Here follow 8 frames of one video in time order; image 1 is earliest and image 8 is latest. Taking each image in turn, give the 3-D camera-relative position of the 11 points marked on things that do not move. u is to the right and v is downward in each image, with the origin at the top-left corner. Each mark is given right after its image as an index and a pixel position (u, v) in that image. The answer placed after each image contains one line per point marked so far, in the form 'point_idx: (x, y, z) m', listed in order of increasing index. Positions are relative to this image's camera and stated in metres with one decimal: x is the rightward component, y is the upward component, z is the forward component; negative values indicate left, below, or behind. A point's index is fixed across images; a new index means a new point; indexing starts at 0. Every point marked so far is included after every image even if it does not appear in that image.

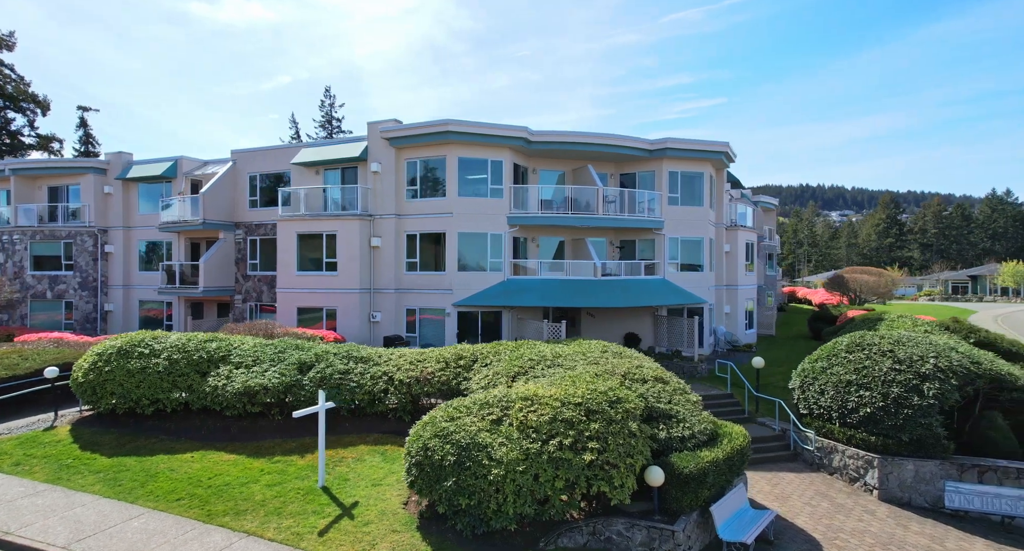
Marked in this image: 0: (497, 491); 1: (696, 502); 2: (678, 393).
0: (-0.1, -3.5, +8.4) m
1: (+3.2, -4.0, +9.1) m
2: (+3.5, -2.5, +11.2) m
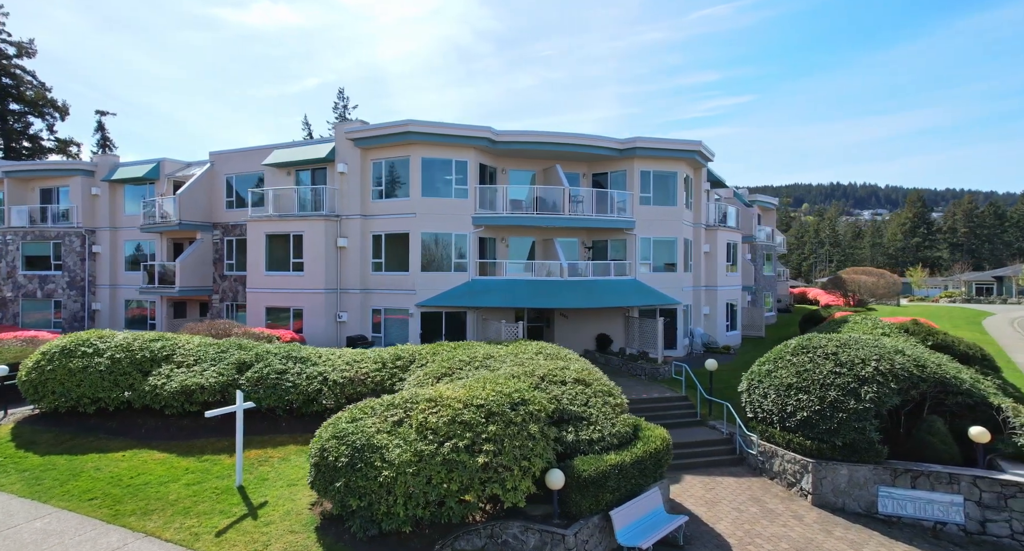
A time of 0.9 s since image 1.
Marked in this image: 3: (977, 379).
0: (-1.9, -3.5, +8.3) m
1: (+1.5, -4.0, +9.0) m
2: (+1.8, -2.5, +11.0) m
3: (+12.2, -2.7, +13.6) m
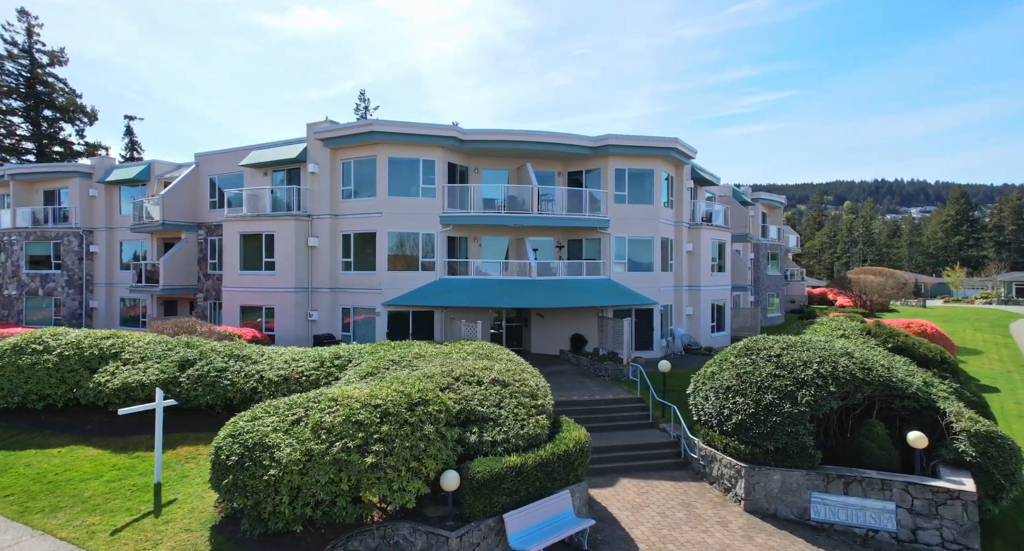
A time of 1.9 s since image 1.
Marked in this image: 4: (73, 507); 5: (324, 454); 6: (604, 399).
0: (-3.8, -3.5, +8.2) m
1: (-0.3, -4.0, +8.8) m
2: (0.0, -2.5, +10.9) m
3: (+10.6, -2.7, +13.1) m
4: (-8.5, -4.5, +10.0) m
5: (-3.0, -2.9, +8.4) m
6: (+3.0, -4.0, +16.7) m
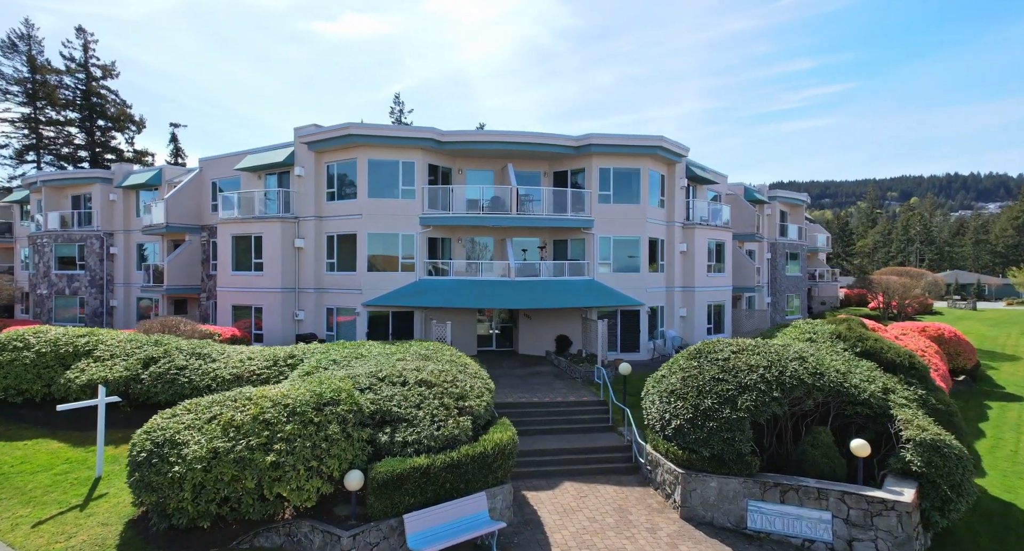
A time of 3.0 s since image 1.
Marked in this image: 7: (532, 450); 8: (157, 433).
0: (-5.5, -3.5, +8.4) m
1: (-2.0, -4.0, +8.8) m
2: (-1.5, -2.5, +10.8) m
3: (+9.1, -2.7, +12.5) m
4: (-10.1, -4.5, +10.5) m
5: (-4.7, -2.9, +8.6) m
6: (+1.8, -4.0, +16.5) m
7: (+0.5, -4.7, +13.9) m
8: (-6.1, -2.7, +8.9) m
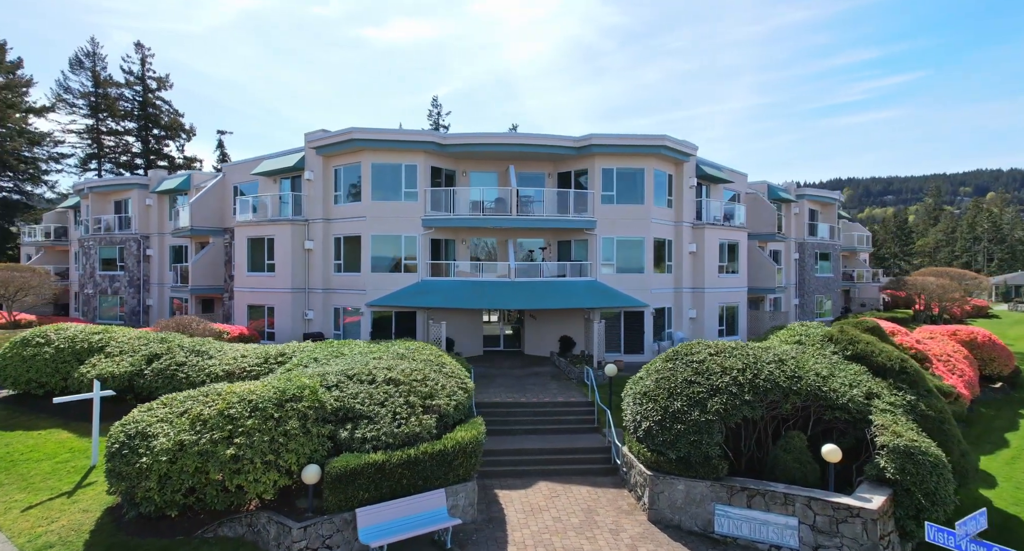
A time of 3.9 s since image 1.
0: (-6.4, -3.5, +8.9) m
1: (-2.9, -4.0, +9.1) m
2: (-2.3, -2.5, +11.1) m
3: (+8.4, -2.7, +12.0) m
4: (-10.9, -4.5, +11.3) m
5: (-5.6, -3.0, +9.0) m
6: (+1.4, -4.1, +16.6) m
7: (-0.1, -4.7, +14.0) m
8: (-7.0, -2.7, +9.4) m
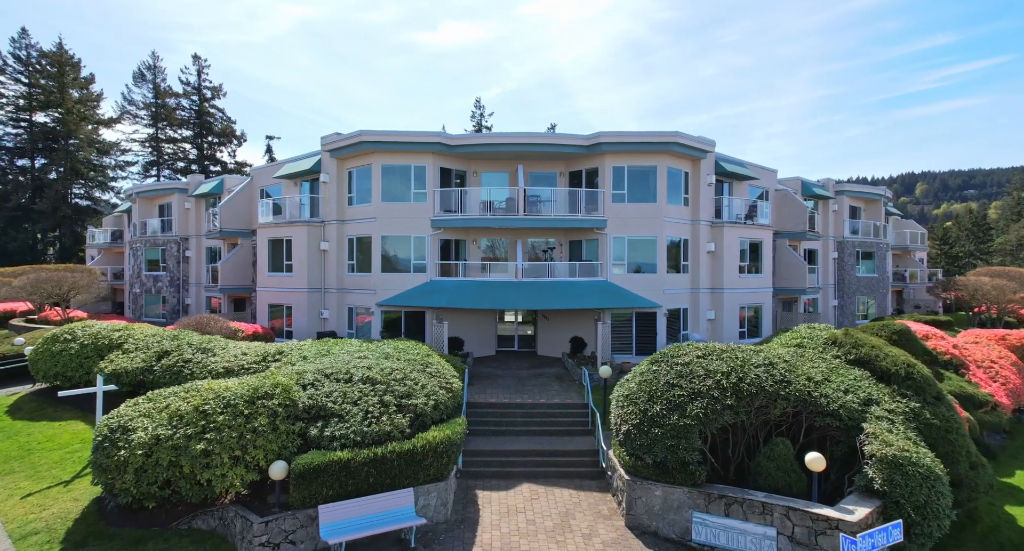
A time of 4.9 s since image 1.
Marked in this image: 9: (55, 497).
0: (-7.1, -3.5, +9.3) m
1: (-3.6, -4.0, +9.3) m
2: (-2.8, -2.5, +11.2) m
3: (+7.9, -2.7, +11.4) m
4: (-11.4, -4.5, +12.0) m
5: (-6.3, -3.0, +9.4) m
6: (+1.2, -4.1, +16.4) m
7: (-0.4, -4.7, +13.9) m
8: (-7.6, -2.7, +9.9) m
9: (-9.3, -4.5, +10.4) m
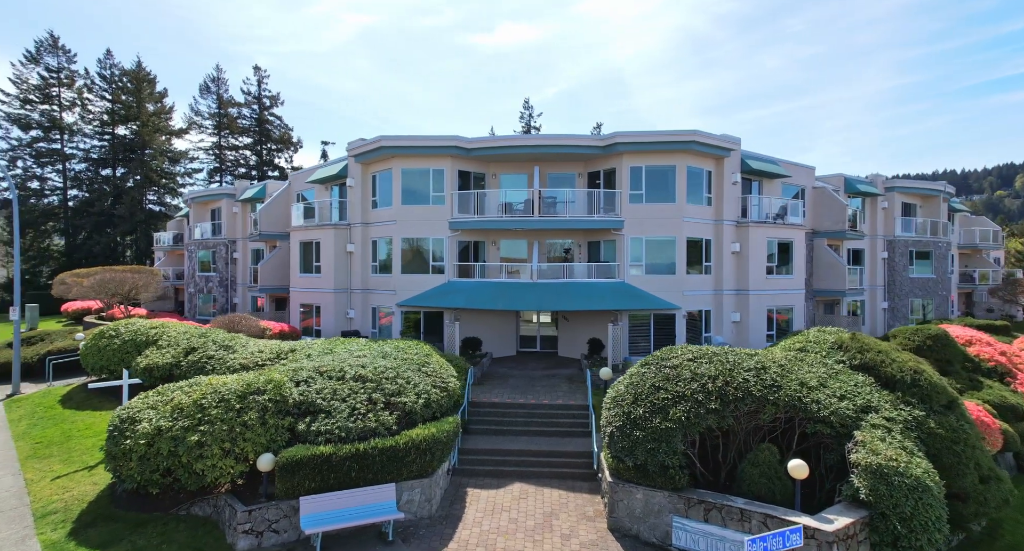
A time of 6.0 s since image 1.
0: (-7.6, -3.5, +10.2) m
1: (-4.1, -4.0, +9.8) m
2: (-3.2, -2.6, +11.7) m
3: (+7.6, -2.8, +10.9) m
4: (-11.6, -4.6, +13.2) m
5: (-6.8, -3.0, +10.2) m
6: (+1.3, -4.1, +16.5) m
7: (-0.5, -4.7, +14.2) m
8: (-8.1, -2.8, +10.8) m
9: (-9.6, -4.5, +11.5) m
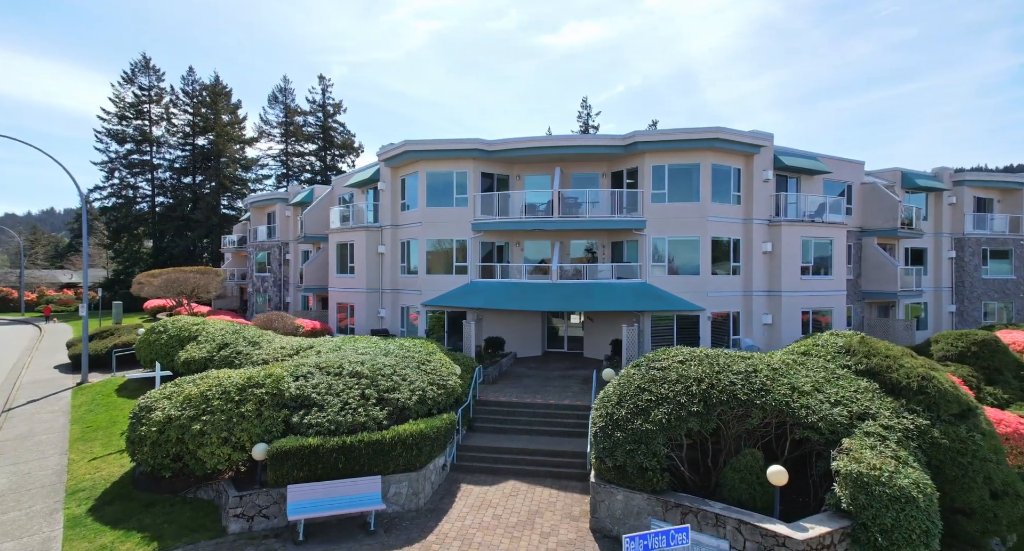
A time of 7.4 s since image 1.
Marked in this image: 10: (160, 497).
0: (-8.0, -3.6, +11.2) m
1: (-4.6, -4.1, +10.5) m
2: (-3.4, -2.6, +12.3) m
3: (+7.1, -2.8, +10.4) m
4: (-11.7, -4.6, +14.7) m
5: (-7.2, -3.0, +11.2) m
6: (+1.5, -4.2, +16.6) m
7: (-0.5, -4.8, +14.5) m
8: (-8.4, -2.8, +11.9) m
9: (-9.9, -4.5, +12.7) m
10: (-7.4, -4.6, +10.9) m
